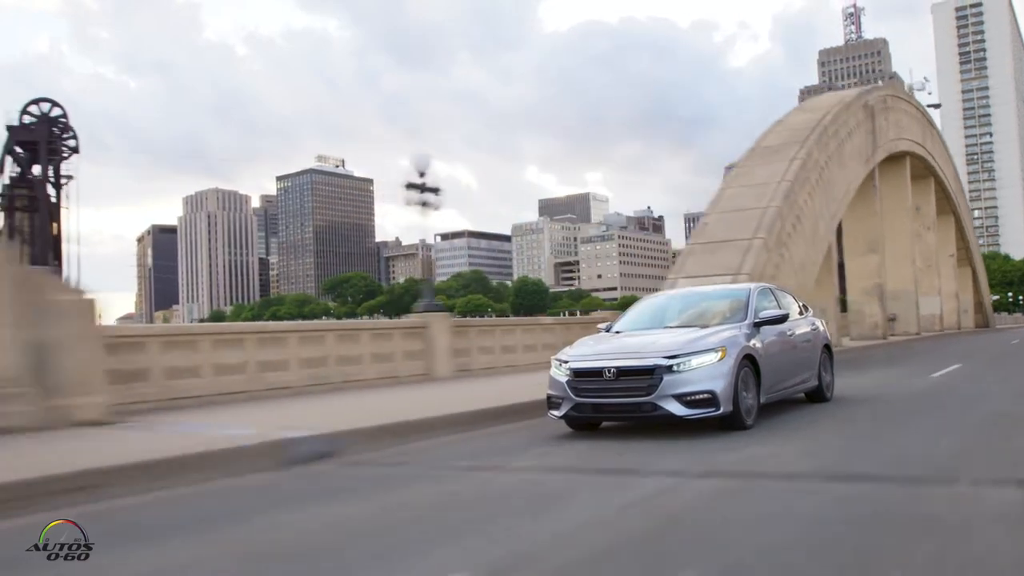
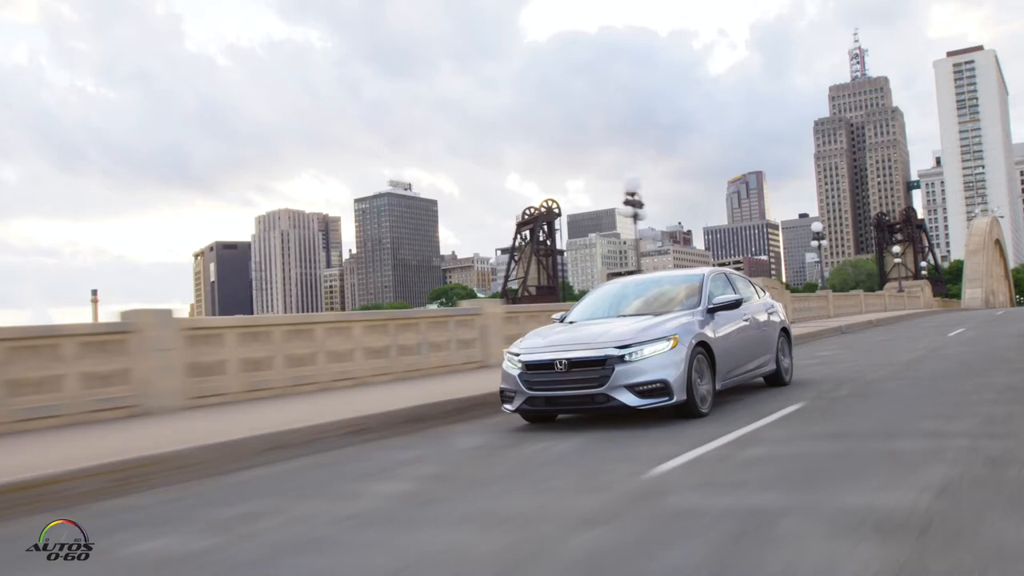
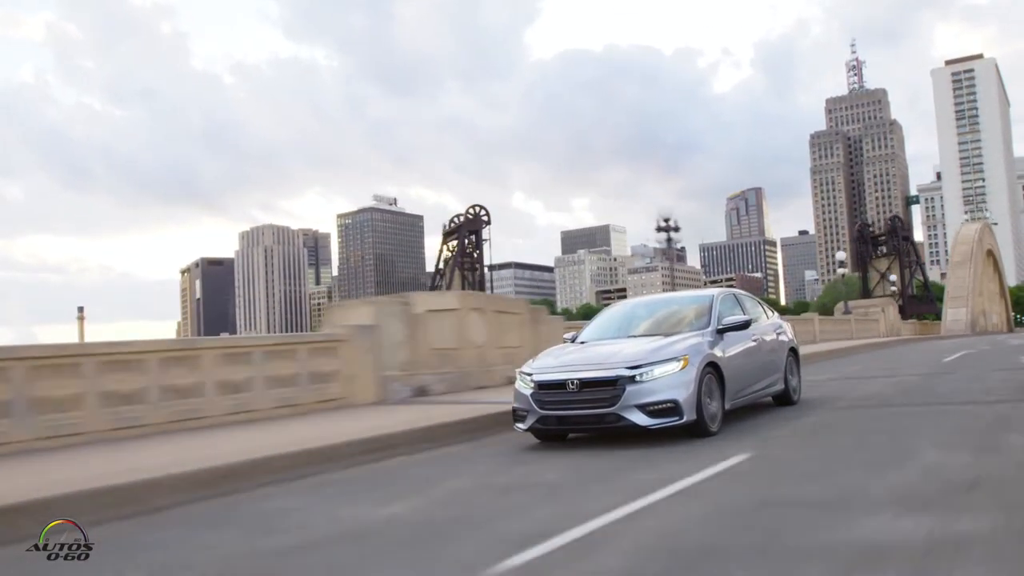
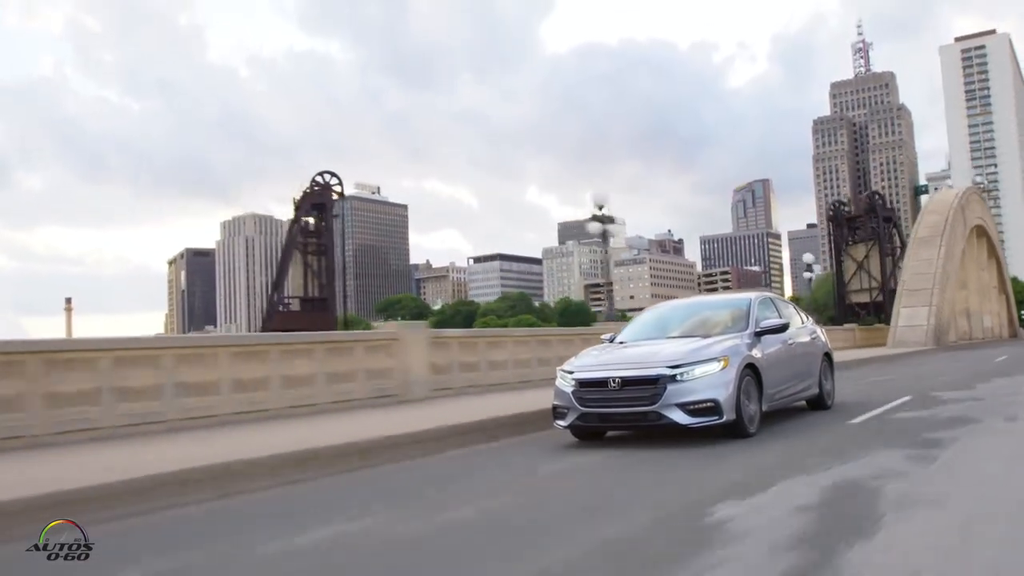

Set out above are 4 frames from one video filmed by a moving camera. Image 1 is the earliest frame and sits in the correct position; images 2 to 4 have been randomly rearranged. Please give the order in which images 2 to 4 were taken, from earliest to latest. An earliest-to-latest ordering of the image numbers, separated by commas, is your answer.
4, 3, 2
